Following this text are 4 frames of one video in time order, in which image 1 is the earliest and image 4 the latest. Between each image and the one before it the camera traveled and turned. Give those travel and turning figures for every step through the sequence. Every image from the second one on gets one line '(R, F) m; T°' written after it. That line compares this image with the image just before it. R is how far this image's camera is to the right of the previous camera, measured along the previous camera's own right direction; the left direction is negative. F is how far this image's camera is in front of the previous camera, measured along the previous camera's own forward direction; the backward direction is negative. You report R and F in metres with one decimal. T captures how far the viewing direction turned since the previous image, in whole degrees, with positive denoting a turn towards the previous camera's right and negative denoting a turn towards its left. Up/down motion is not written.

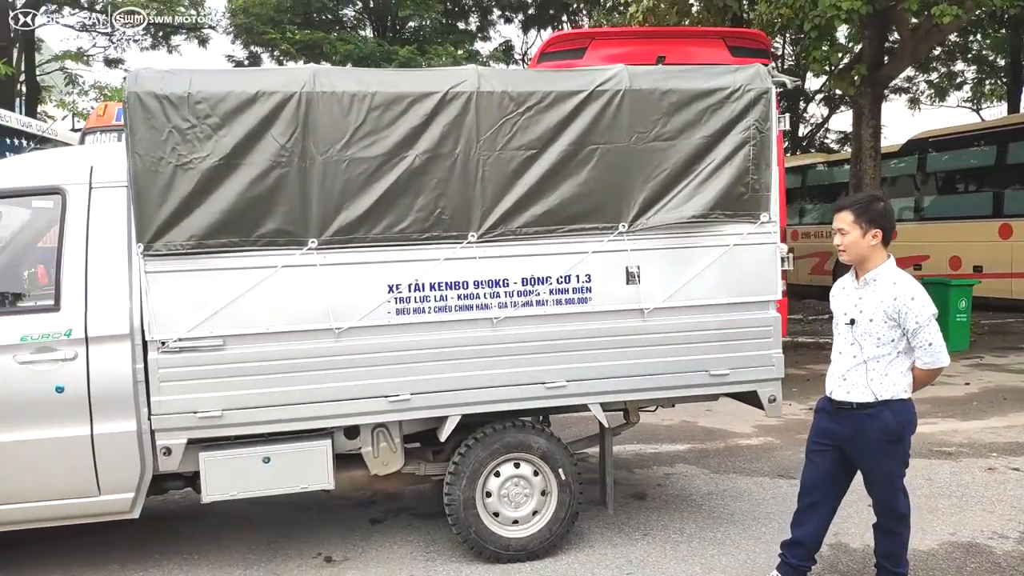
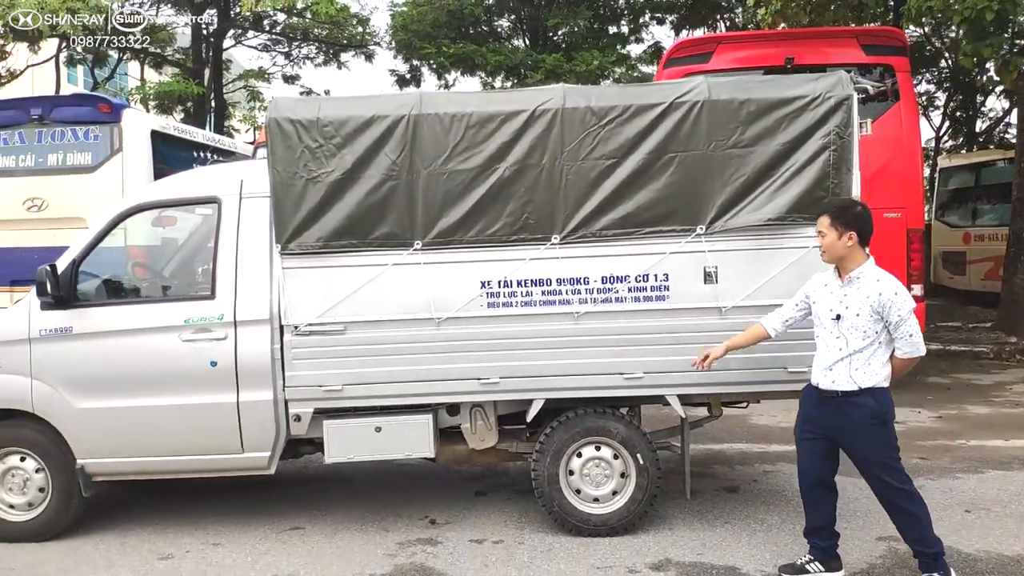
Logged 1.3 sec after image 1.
(+0.4, -0.4) m; -11°
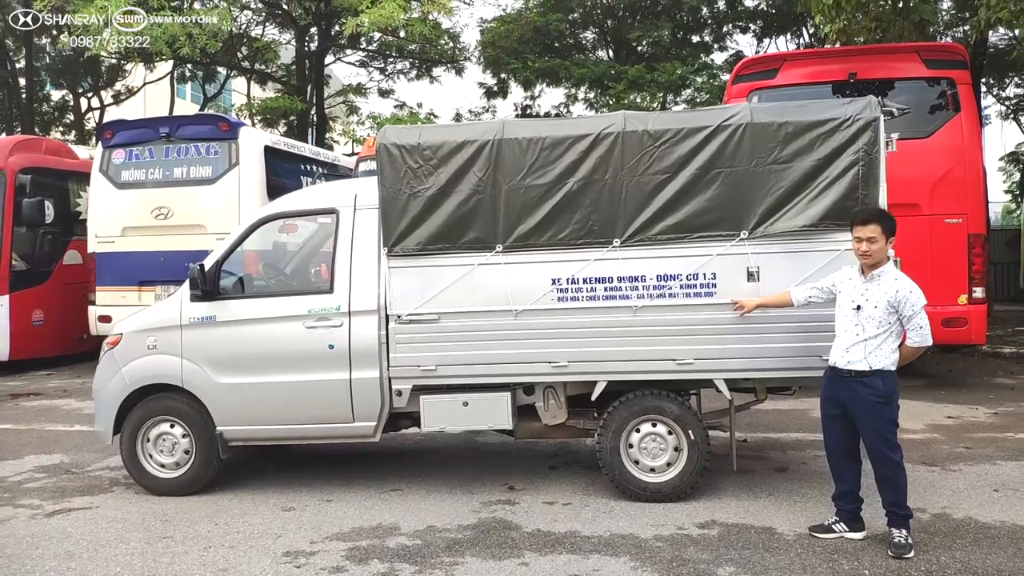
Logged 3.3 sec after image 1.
(+0.1, -0.7) m; -6°
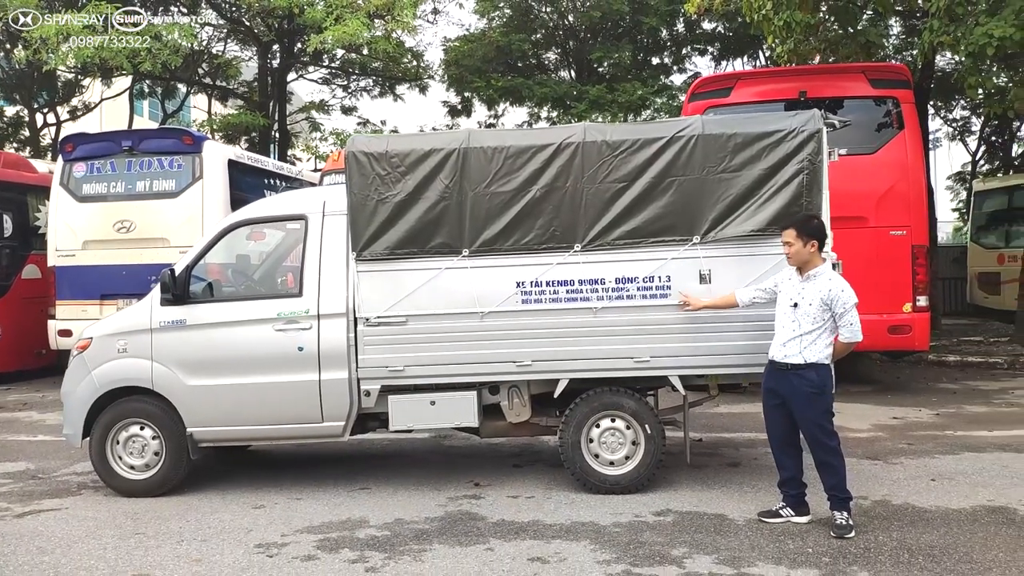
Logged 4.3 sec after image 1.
(0.0, -0.2) m; +3°
